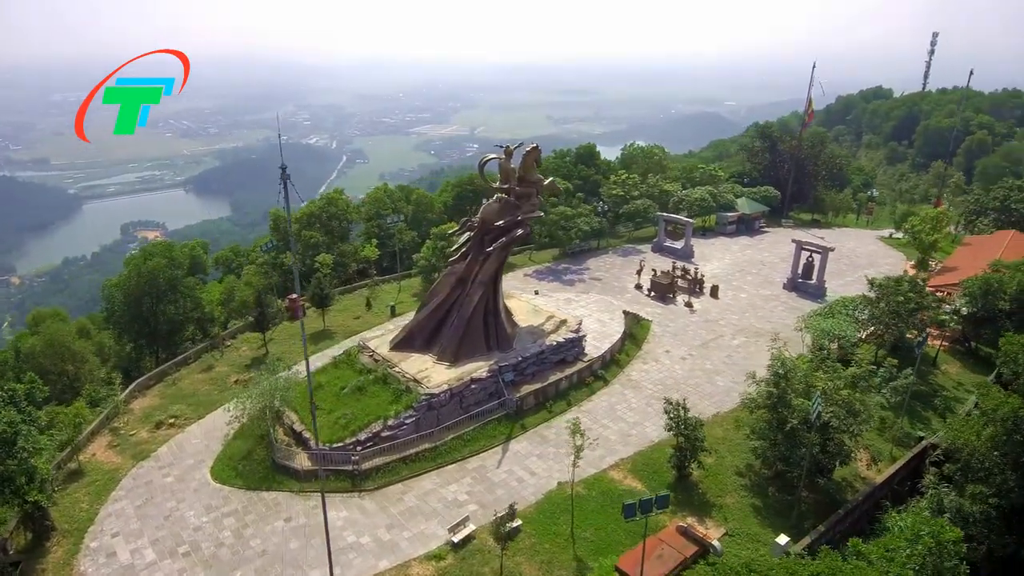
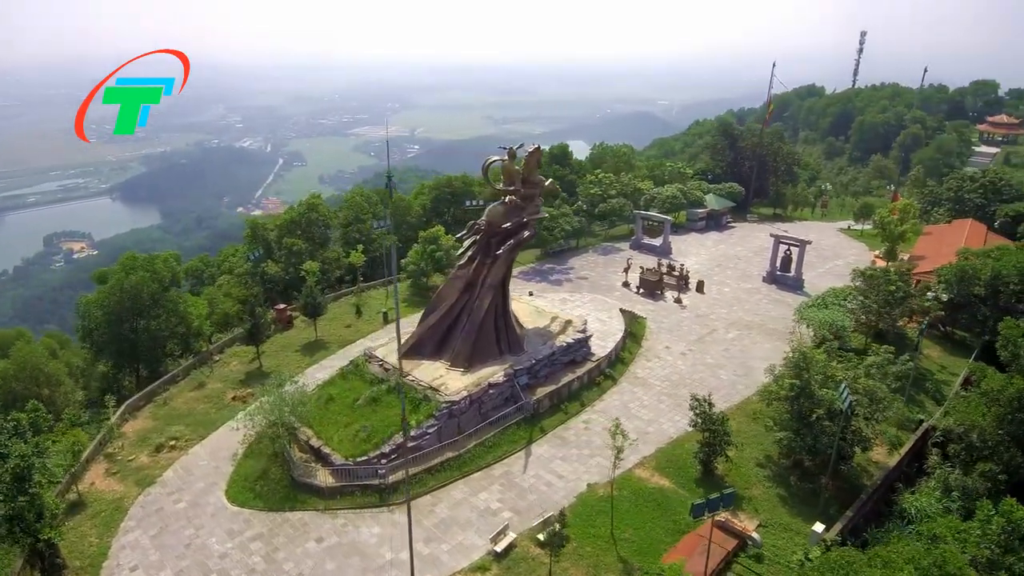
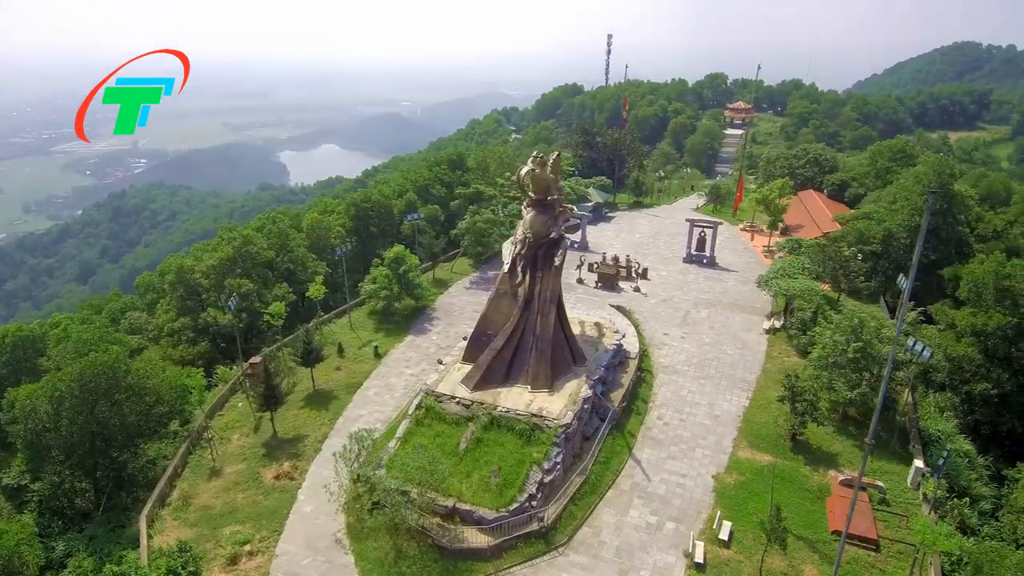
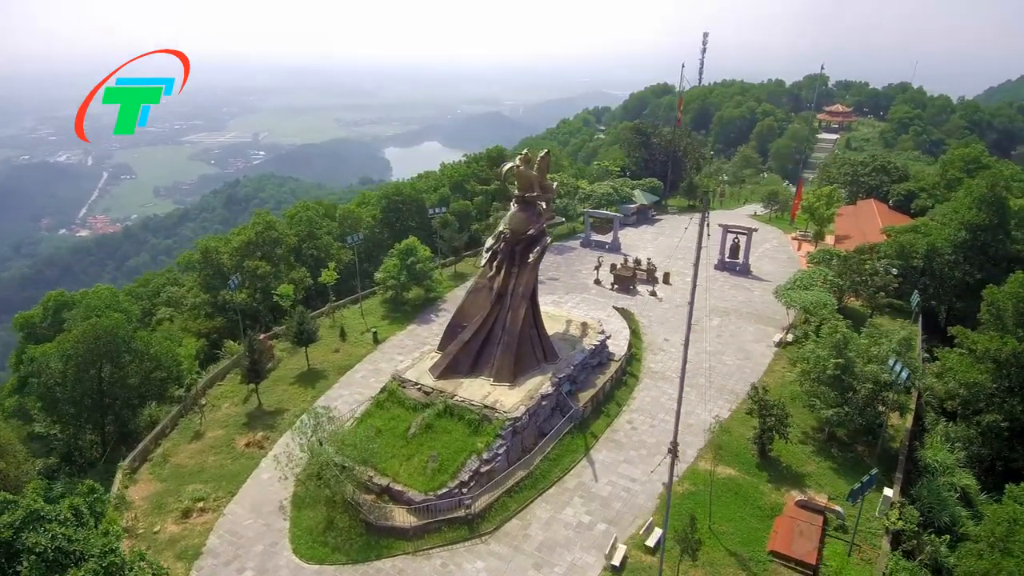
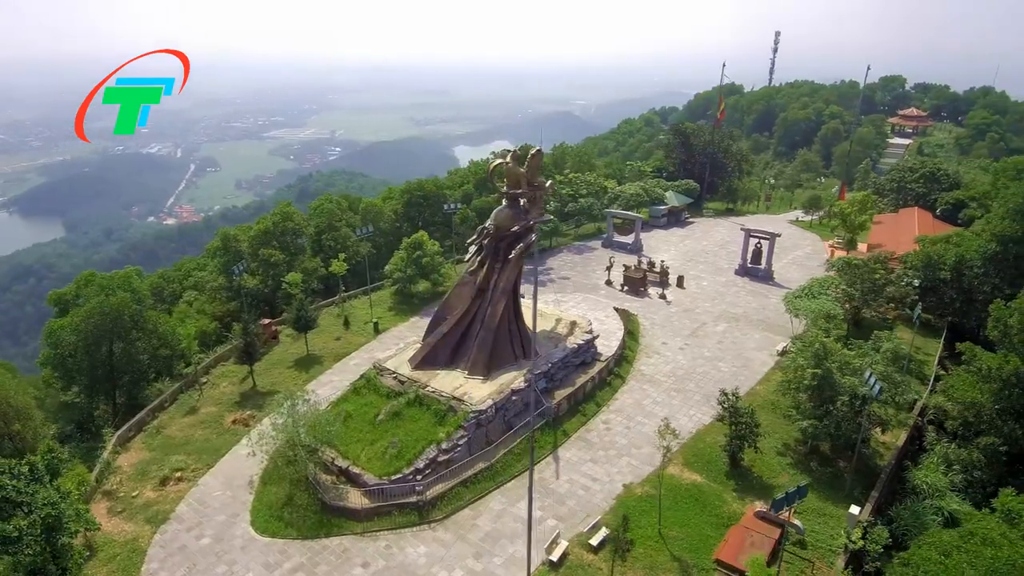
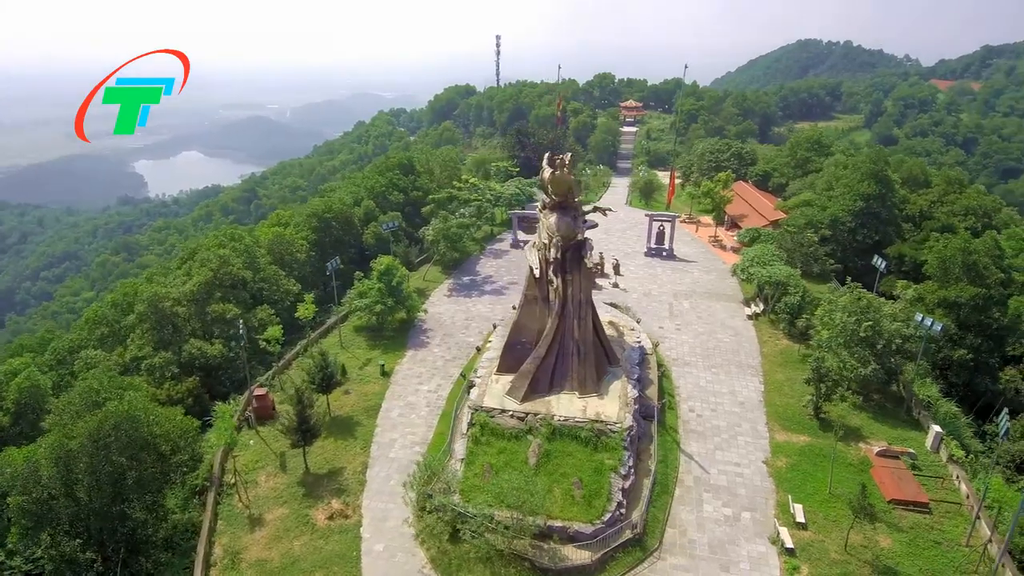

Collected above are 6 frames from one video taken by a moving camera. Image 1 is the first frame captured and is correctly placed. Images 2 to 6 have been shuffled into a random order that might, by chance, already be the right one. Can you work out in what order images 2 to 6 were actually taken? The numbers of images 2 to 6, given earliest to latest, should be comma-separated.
2, 5, 4, 3, 6
